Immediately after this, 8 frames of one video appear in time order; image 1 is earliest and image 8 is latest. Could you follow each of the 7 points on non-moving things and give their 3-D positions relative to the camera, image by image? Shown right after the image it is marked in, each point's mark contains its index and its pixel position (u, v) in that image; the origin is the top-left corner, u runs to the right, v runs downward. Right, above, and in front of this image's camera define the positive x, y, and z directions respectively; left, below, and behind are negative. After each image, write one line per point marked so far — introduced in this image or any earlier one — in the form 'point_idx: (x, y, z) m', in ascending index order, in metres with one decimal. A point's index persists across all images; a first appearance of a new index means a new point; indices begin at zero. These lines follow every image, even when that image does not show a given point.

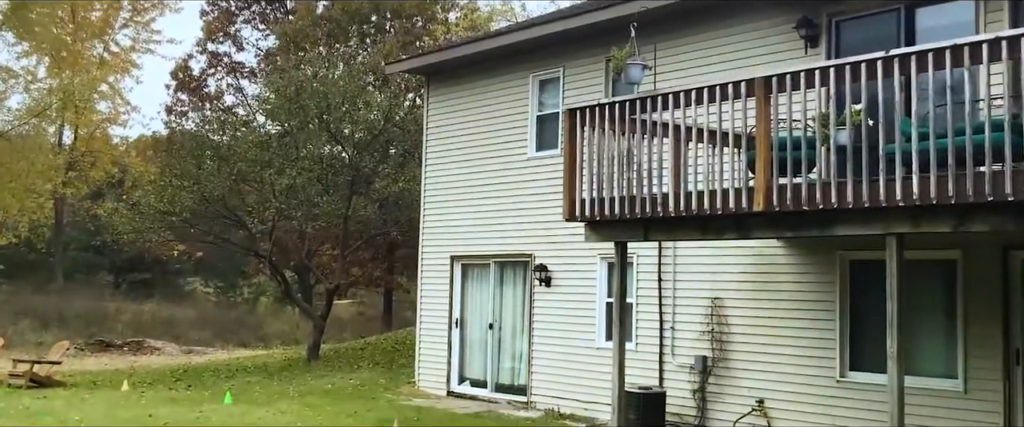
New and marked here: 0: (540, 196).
0: (+0.3, +0.2, +13.1) m
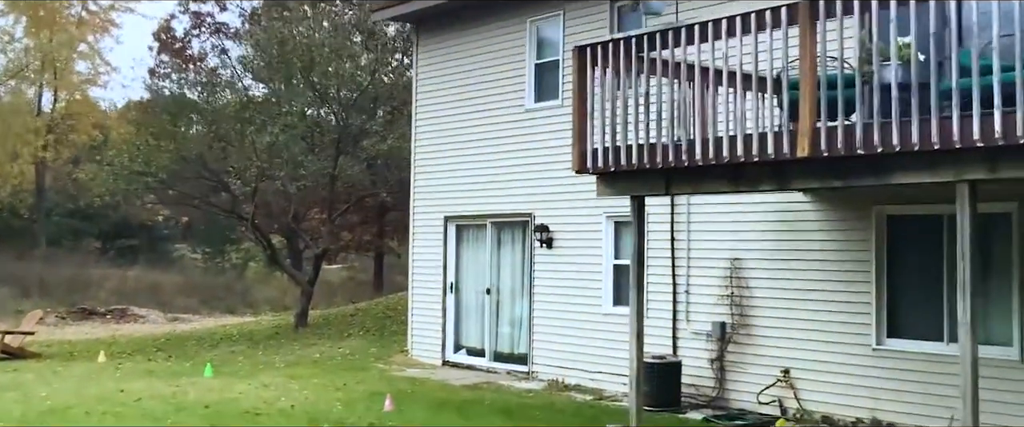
0: (+0.3, +0.7, +12.2) m
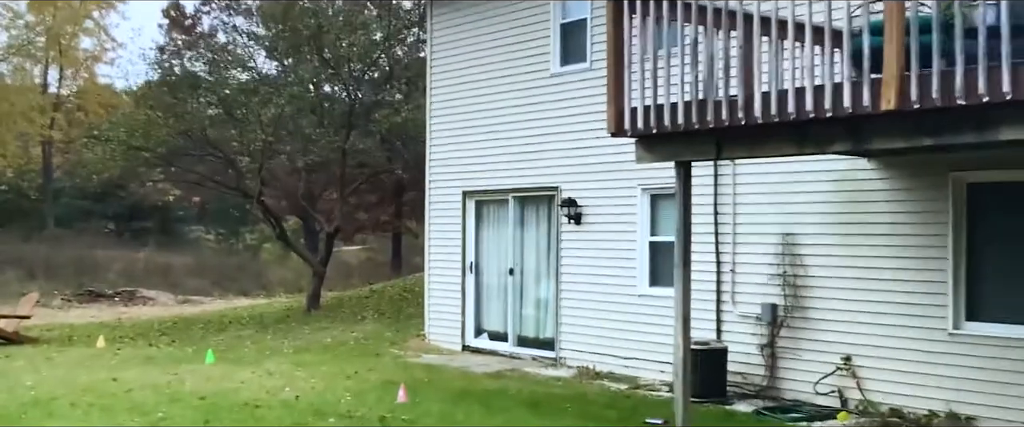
0: (+0.6, +1.0, +11.2) m
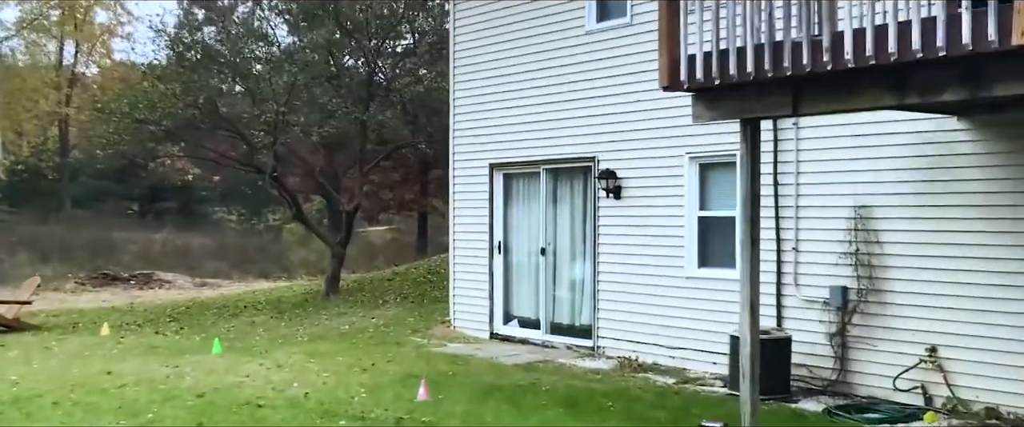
0: (+0.9, +1.2, +10.1) m
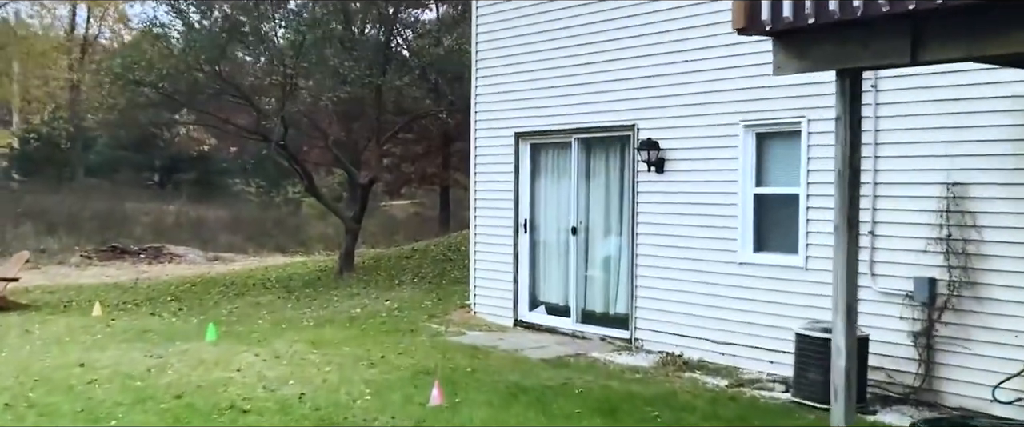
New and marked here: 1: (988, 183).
0: (+1.1, +1.5, +8.9) m
1: (+2.9, +0.2, +6.4) m
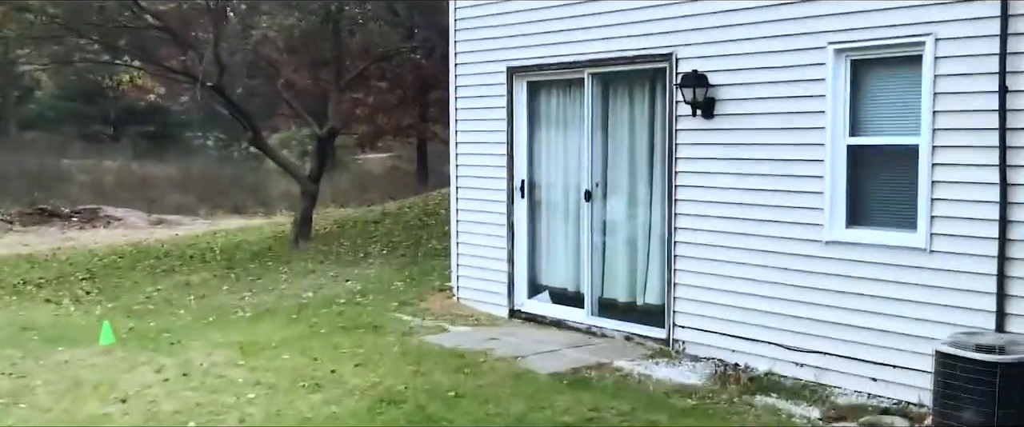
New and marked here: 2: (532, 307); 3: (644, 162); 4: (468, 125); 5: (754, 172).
0: (+1.1, +1.7, +6.5) m
1: (+2.9, +0.3, +4.1) m
2: (+0.1, -0.7, +8.0) m
3: (+0.9, +0.3, +7.1) m
4: (-0.3, +0.7, +8.5) m
5: (+1.4, +0.3, +6.2) m
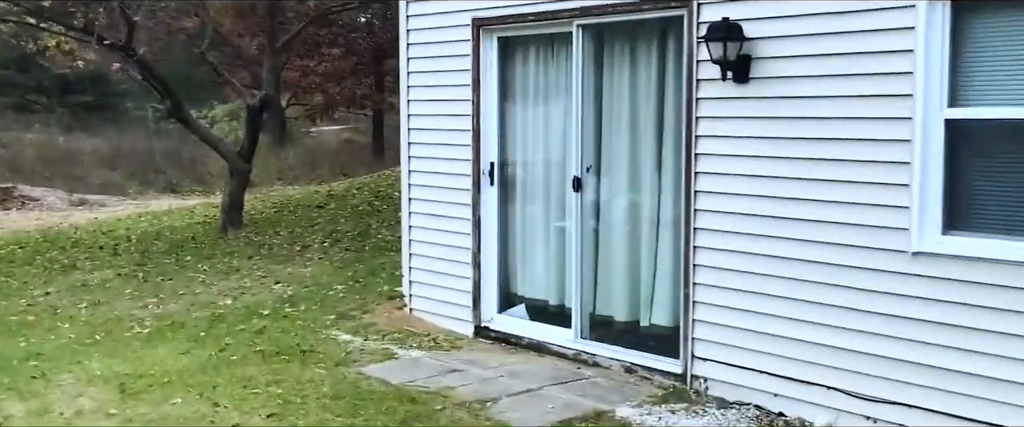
0: (+1.0, +1.7, +4.8) m
1: (+2.9, +0.3, +2.5) m
2: (0.0, -0.6, +6.3) m
3: (+0.7, +0.4, +5.4) m
4: (-0.5, +0.8, +6.8) m
5: (+1.3, +0.3, +4.6) m
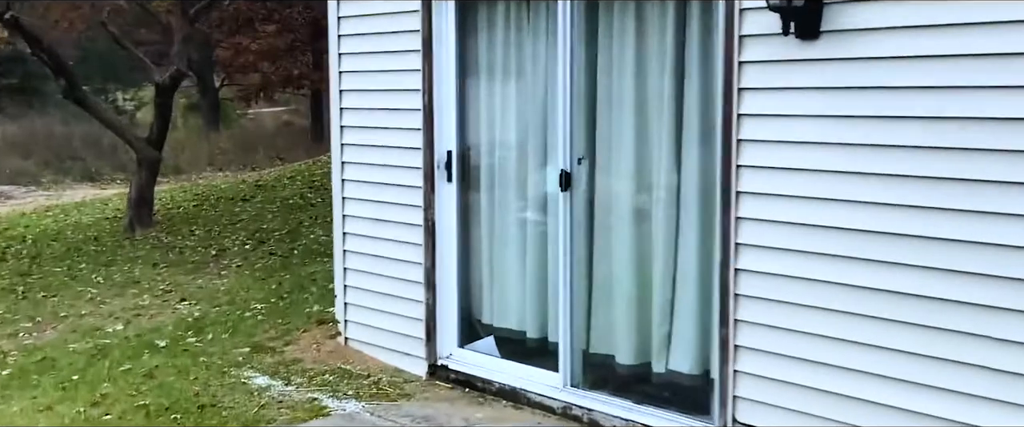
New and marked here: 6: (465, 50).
0: (+0.8, +1.7, +3.4) m
1: (+2.9, +0.2, +1.2) m
2: (-0.2, -0.7, +4.9) m
3: (+0.6, +0.3, +4.0) m
4: (-0.7, +0.8, +5.3) m
5: (+1.2, +0.2, +3.2) m
6: (-0.2, +0.8, +4.8) m
